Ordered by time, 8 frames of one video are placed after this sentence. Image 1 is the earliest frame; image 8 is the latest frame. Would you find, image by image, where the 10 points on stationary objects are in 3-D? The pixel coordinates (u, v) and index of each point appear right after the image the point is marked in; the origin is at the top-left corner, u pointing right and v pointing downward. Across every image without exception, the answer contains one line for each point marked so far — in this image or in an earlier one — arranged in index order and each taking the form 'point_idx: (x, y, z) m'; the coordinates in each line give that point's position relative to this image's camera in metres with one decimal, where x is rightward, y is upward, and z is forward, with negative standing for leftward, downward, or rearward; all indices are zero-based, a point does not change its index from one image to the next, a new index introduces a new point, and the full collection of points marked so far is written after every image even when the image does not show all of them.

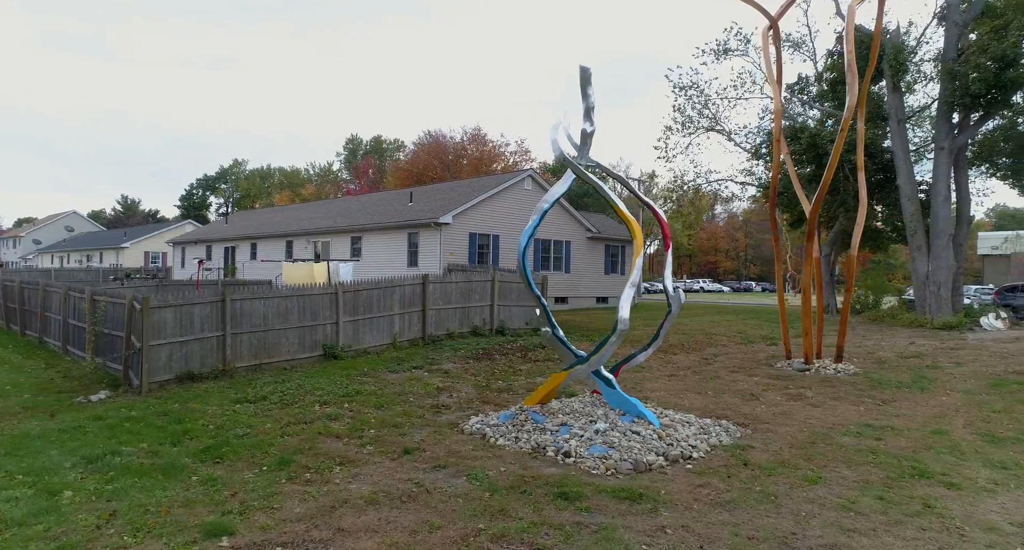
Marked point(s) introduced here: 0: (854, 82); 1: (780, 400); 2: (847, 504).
0: (+5.8, +3.3, +10.6) m
1: (+3.7, -1.7, +8.6) m
2: (+2.6, -1.8, +4.9) m
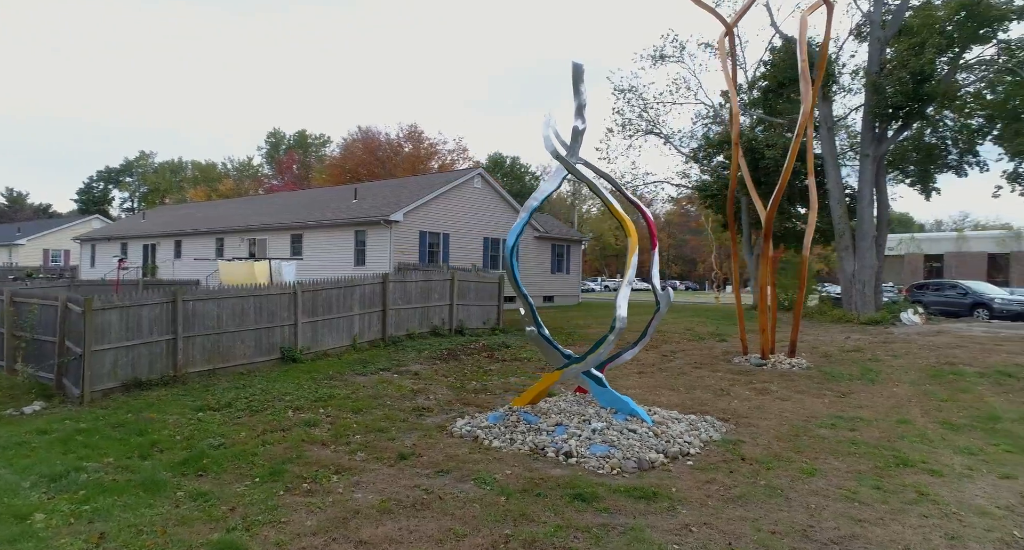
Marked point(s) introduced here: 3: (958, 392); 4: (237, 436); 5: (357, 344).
0: (+5.2, +3.3, +11.1) m
1: (+3.4, -1.7, +8.9) m
2: (+2.7, -1.8, +5.1) m
3: (+6.6, -1.7, +9.3) m
4: (-2.9, -1.7, +6.6) m
5: (-2.9, -1.3, +12.0) m
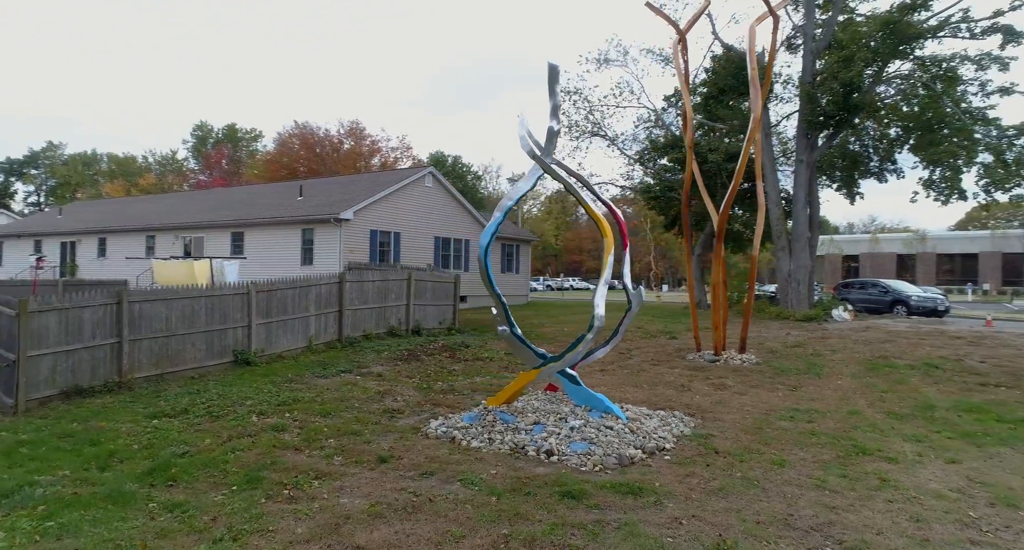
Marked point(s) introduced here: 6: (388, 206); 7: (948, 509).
0: (+4.5, +3.3, +11.6) m
1: (+2.9, -1.7, +9.2) m
2: (+2.6, -1.8, +5.4) m
3: (+6.1, -1.7, +9.9) m
4: (-3.1, -1.7, +6.3) m
5: (-3.7, -1.3, +11.7) m
6: (-3.9, +2.2, +20.0) m
7: (+3.5, -1.8, +5.0) m
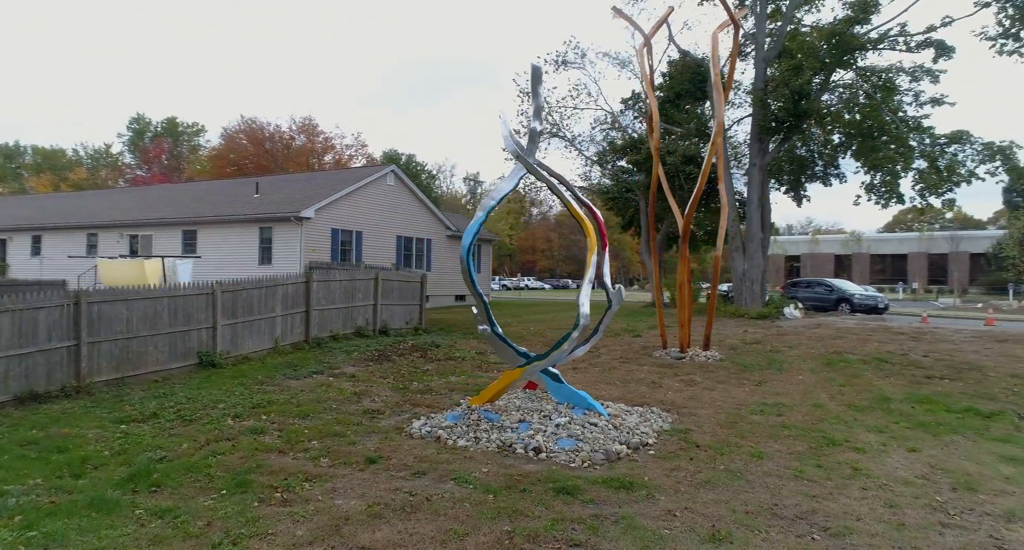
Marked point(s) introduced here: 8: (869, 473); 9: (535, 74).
0: (+4.0, +3.3, +12.0) m
1: (+2.5, -1.7, +9.4) m
2: (+2.6, -1.8, +5.6) m
3: (+5.6, -1.7, +10.4) m
4: (-3.2, -1.7, +6.1) m
5: (-4.2, -1.3, +11.4) m
6: (-5.1, +2.2, +19.7) m
7: (+3.4, -1.8, +5.3) m
8: (+3.3, -1.8, +5.7) m
9: (+0.3, +2.2, +7.0) m
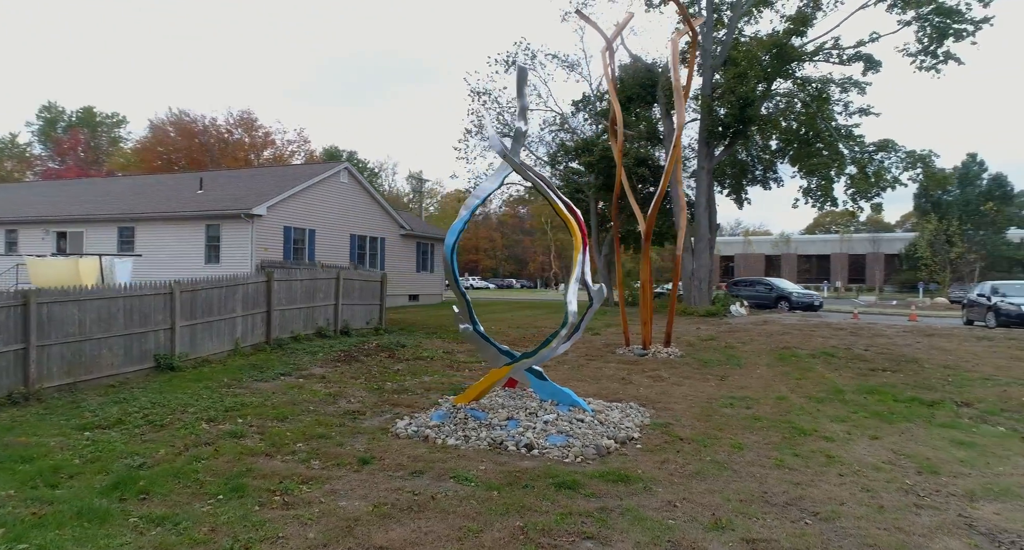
0: (+3.3, +3.3, +12.4) m
1: (+2.1, -1.6, +9.7) m
2: (+2.5, -1.8, +5.9) m
3: (+5.1, -1.6, +11.0) m
4: (-3.3, -1.7, +5.8) m
5: (-4.8, -1.3, +11.1) m
6: (-6.5, +2.2, +19.2) m
7: (+3.4, -1.8, +5.7) m
8: (+3.2, -1.8, +6.1) m
9: (+0.1, +2.3, +7.1) m
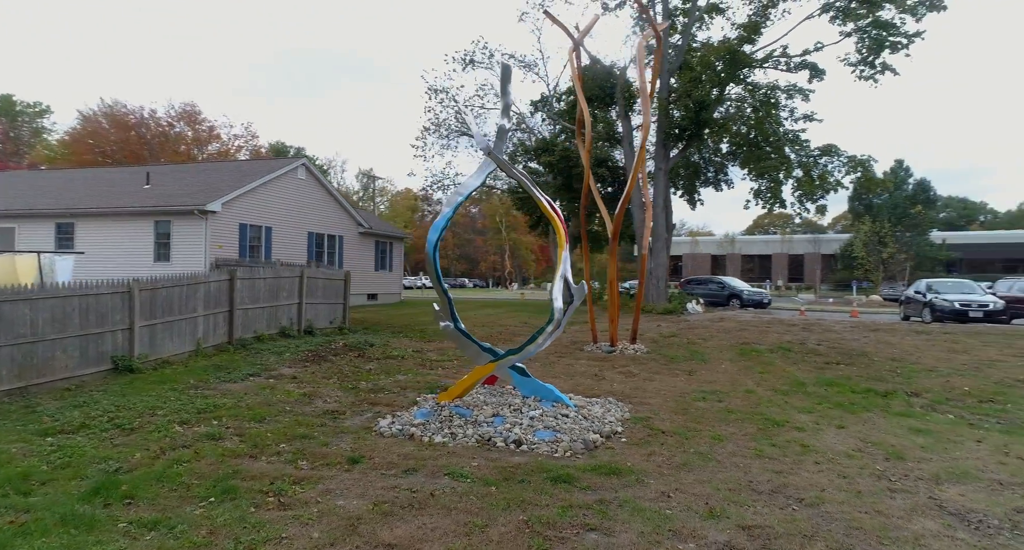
0: (+2.7, +3.4, +12.6) m
1: (+1.7, -1.6, +9.9) m
2: (+2.4, -1.7, +6.1) m
3: (+4.6, -1.6, +11.4) m
4: (-3.4, -1.6, +5.6) m
5: (-5.3, -1.3, +10.7) m
6: (-7.6, +2.3, +18.7) m
7: (+3.3, -1.8, +6.0) m
8: (+3.1, -1.8, +6.4) m
9: (-0.1, +2.3, +7.1) m
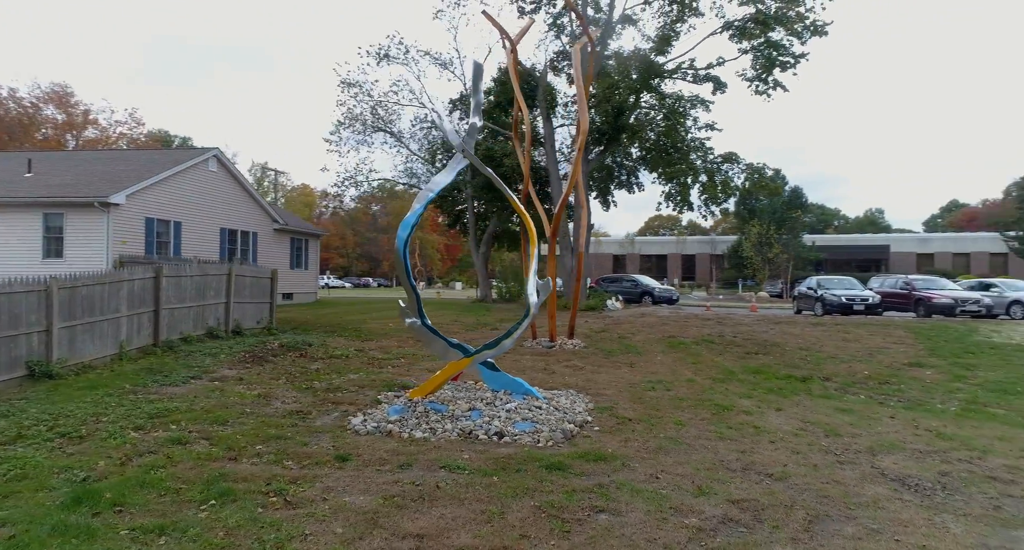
0: (+1.4, +3.4, +13.1) m
1: (+0.9, -1.6, +10.3) m
2: (+2.2, -1.7, +6.6) m
3: (+3.5, -1.6, +12.2) m
4: (-3.4, -1.6, +5.2) m
5: (-6.1, -1.2, +9.9) m
6: (-9.7, +2.3, +17.4) m
7: (+3.1, -1.8, +6.6) m
8: (+2.8, -1.7, +7.0) m
9: (-0.4, +2.3, +7.2) m
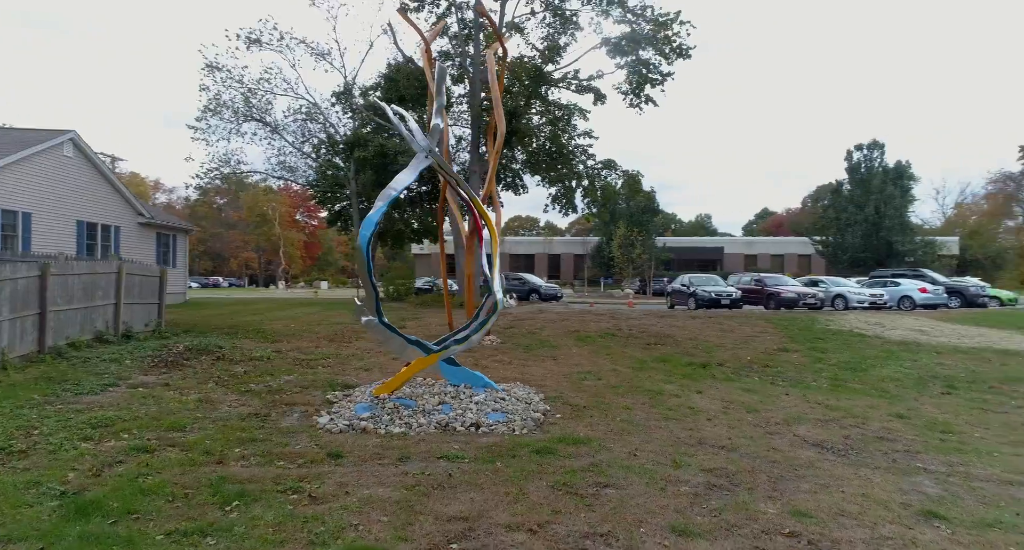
0: (-0.3, +3.4, +13.5) m
1: (-0.3, -1.5, +10.6) m
2: (+1.8, -1.7, +7.4) m
3: (+1.9, -1.5, +13.1) m
4: (-3.4, -1.6, +4.7) m
5: (-7.0, -1.2, +8.8) m
6: (-12.1, +2.4, +15.3) m
7: (+2.7, -1.7, +7.6) m
8: (+2.3, -1.7, +7.9) m
9: (-0.9, +2.4, +7.4) m
